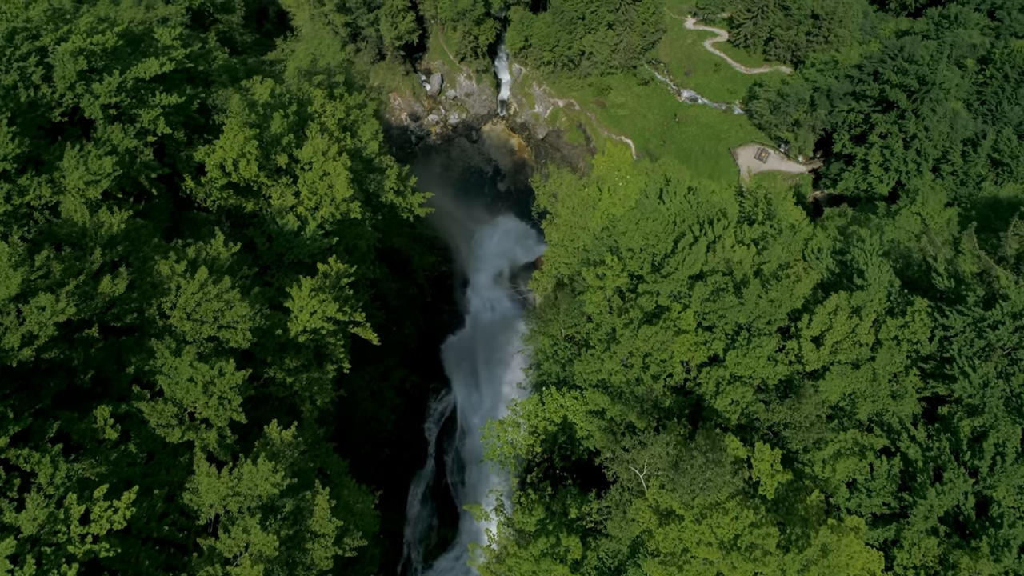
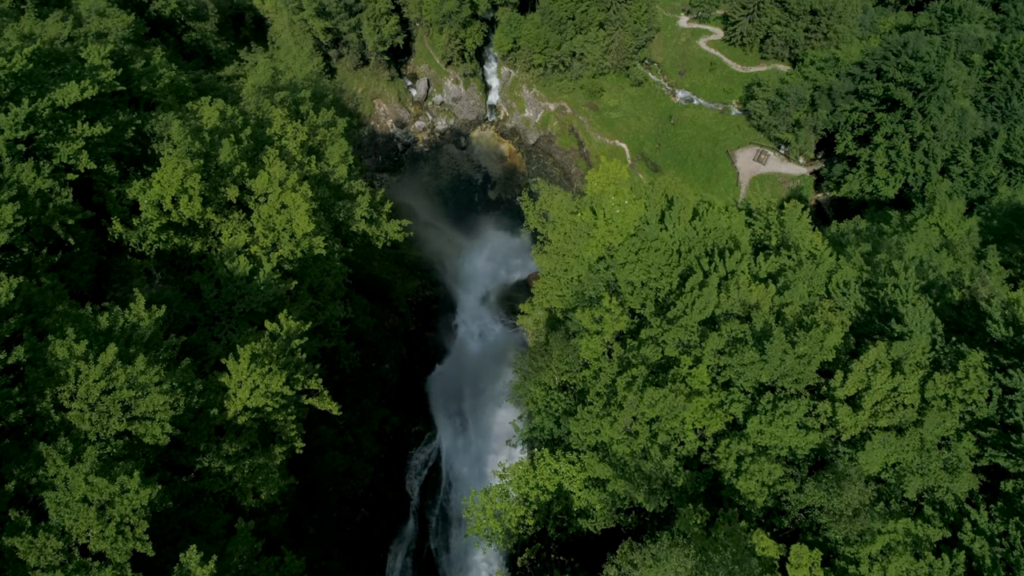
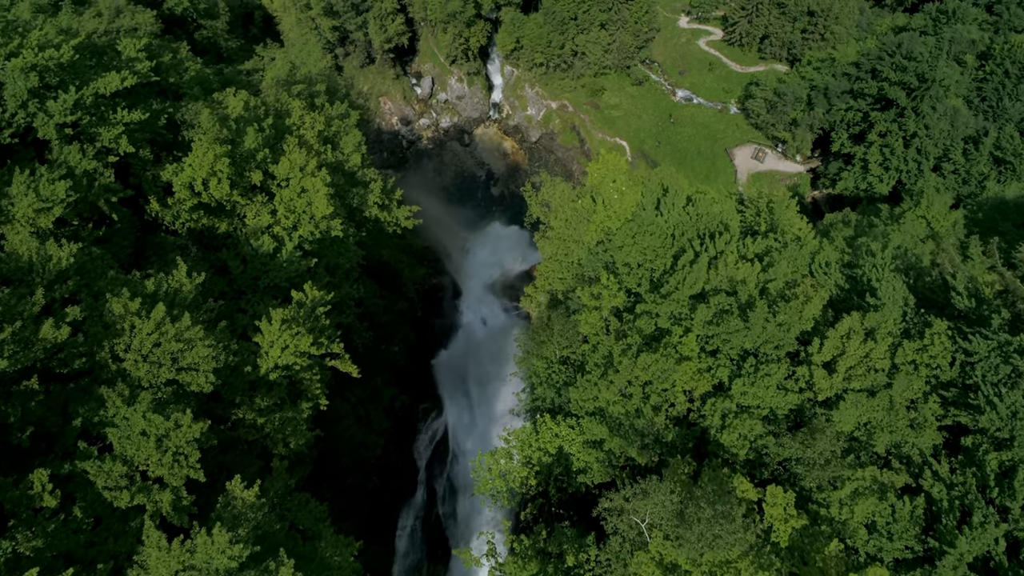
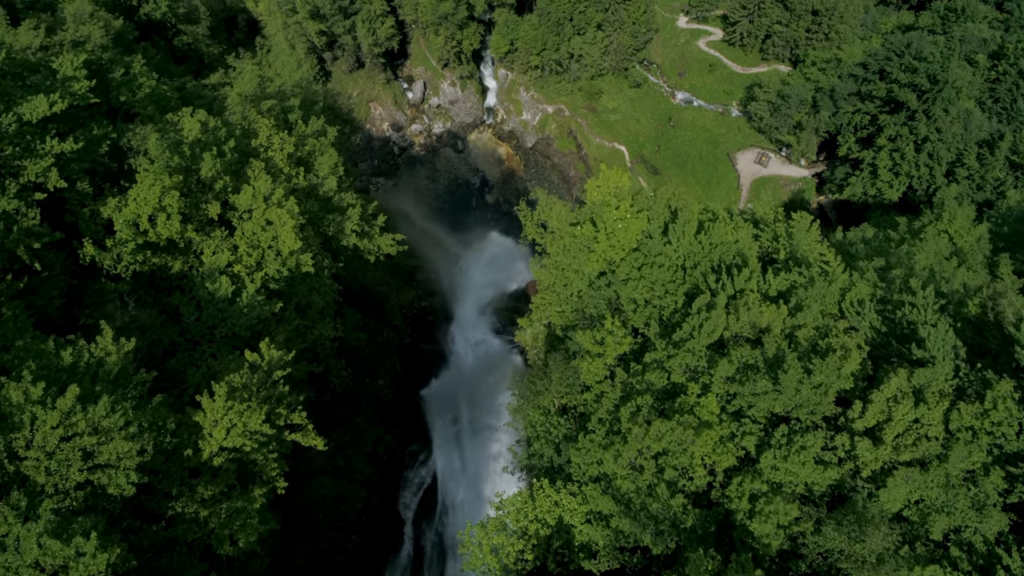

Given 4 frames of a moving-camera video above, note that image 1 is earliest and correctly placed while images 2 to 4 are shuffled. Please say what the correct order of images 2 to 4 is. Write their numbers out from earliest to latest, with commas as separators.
3, 2, 4
